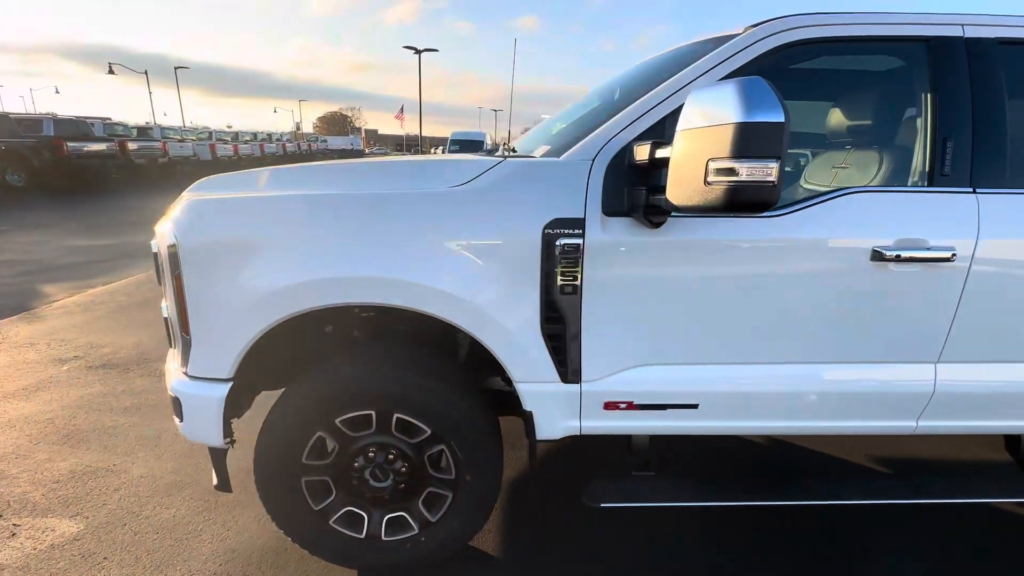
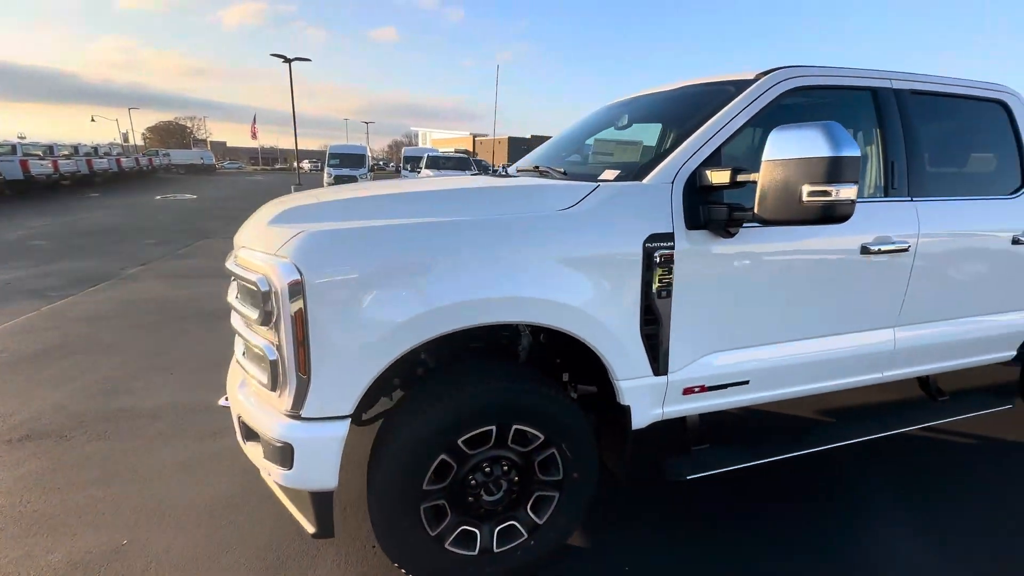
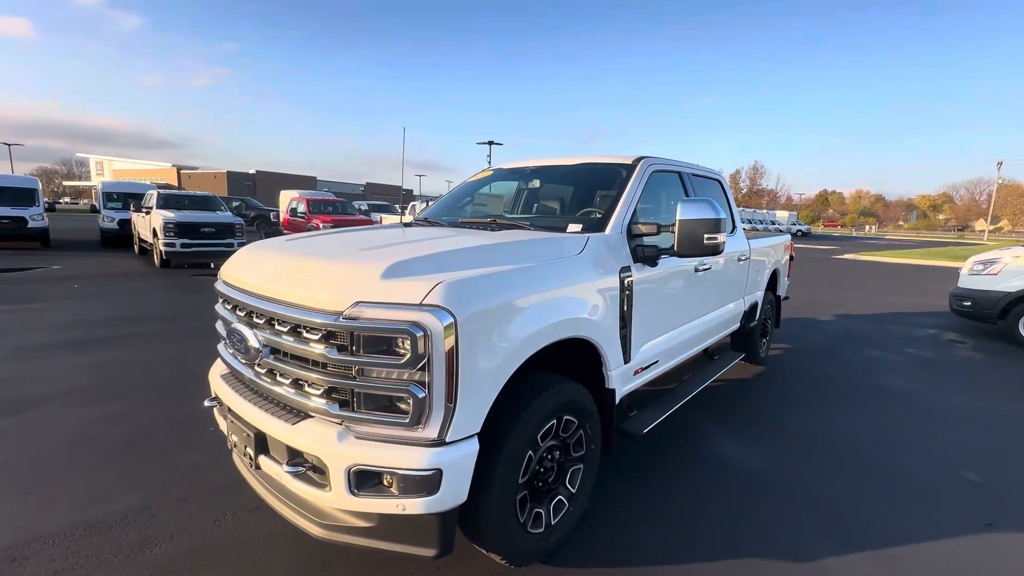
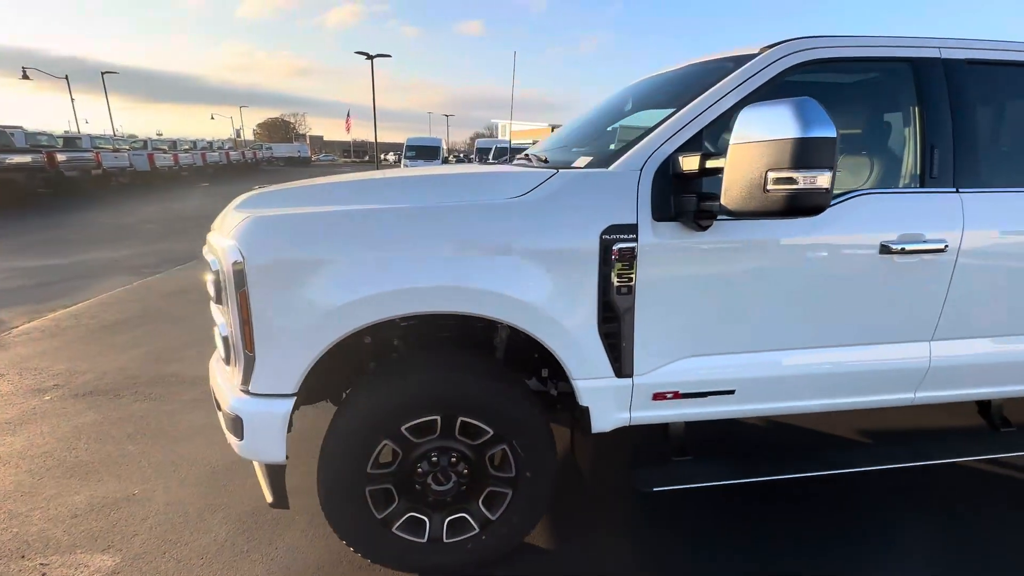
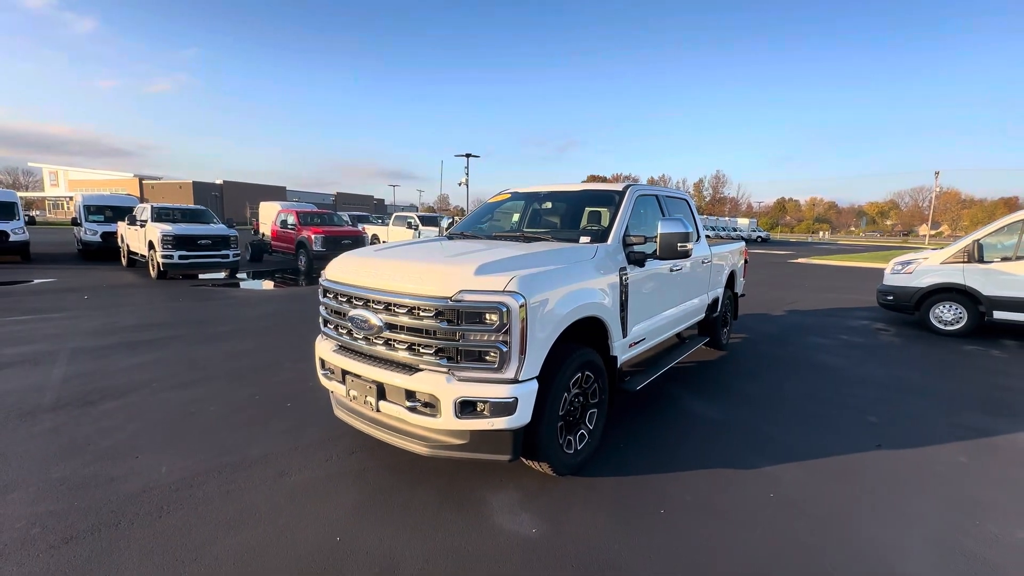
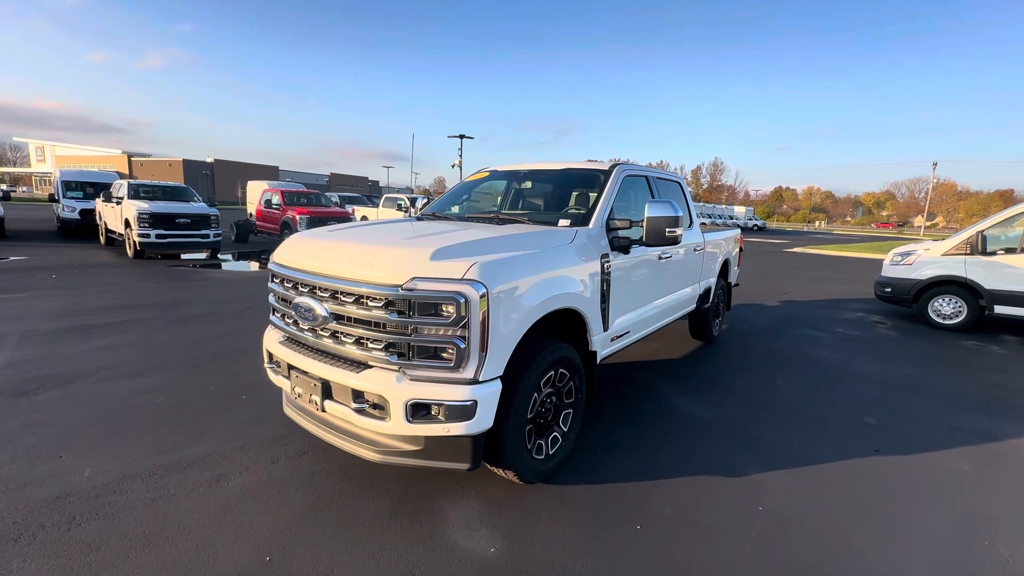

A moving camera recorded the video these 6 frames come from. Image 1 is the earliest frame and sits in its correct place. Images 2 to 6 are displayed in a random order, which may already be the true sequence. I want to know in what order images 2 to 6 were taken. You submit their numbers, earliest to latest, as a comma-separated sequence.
4, 2, 3, 5, 6
